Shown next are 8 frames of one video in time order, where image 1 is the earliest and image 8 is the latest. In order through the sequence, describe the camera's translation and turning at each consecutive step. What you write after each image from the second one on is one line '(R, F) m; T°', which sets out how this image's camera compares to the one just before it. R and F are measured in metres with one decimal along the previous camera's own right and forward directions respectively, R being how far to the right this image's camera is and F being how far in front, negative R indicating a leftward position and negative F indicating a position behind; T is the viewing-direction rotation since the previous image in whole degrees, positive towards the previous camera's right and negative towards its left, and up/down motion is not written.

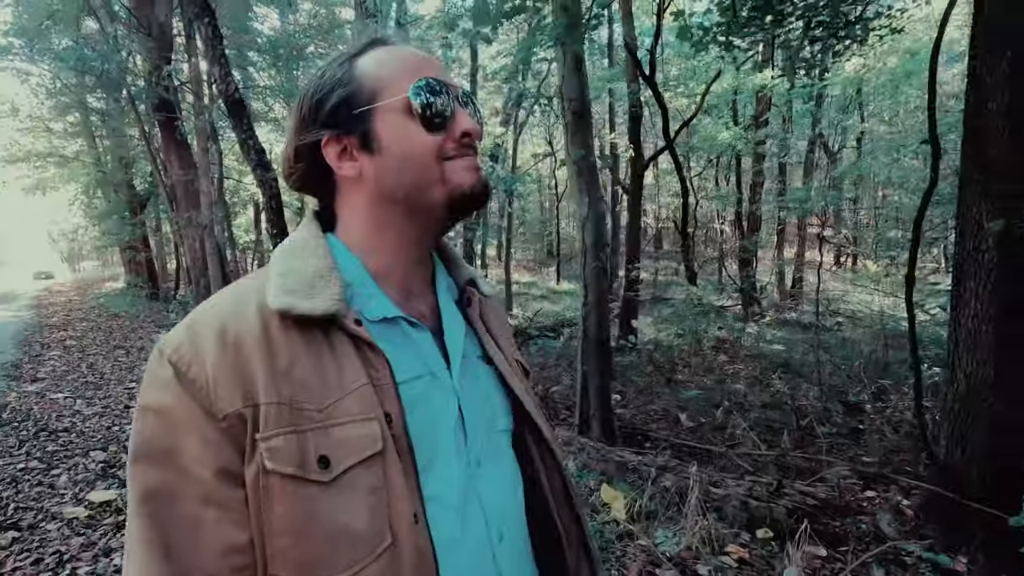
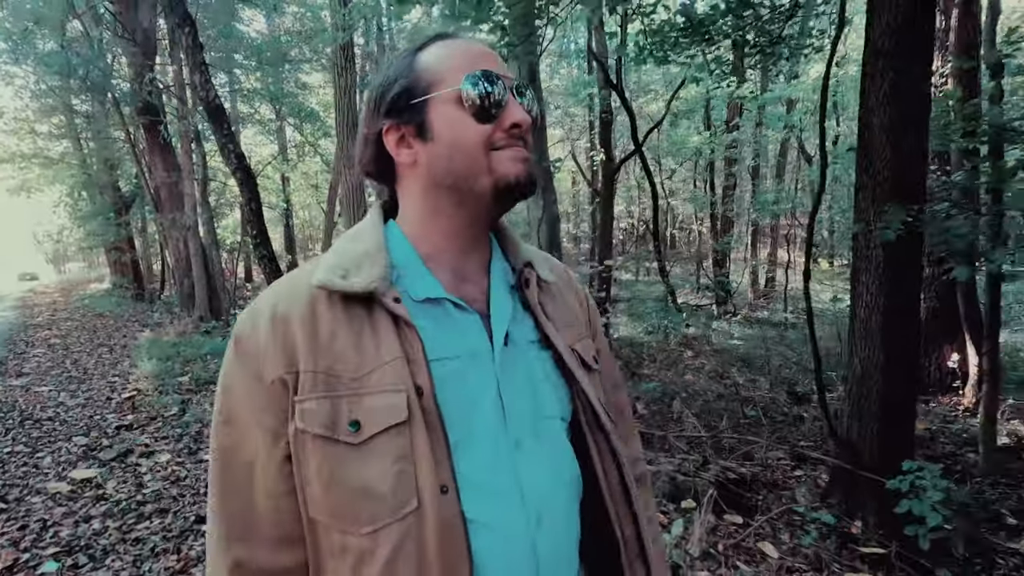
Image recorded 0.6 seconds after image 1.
(+0.3, -0.4) m; +1°
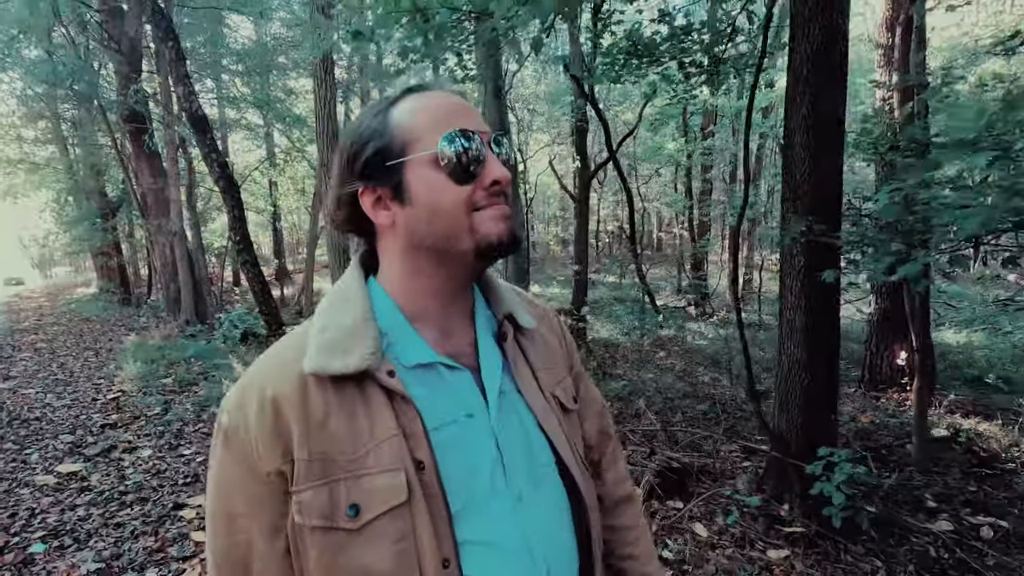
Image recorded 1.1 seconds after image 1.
(+0.3, -0.3) m; +1°
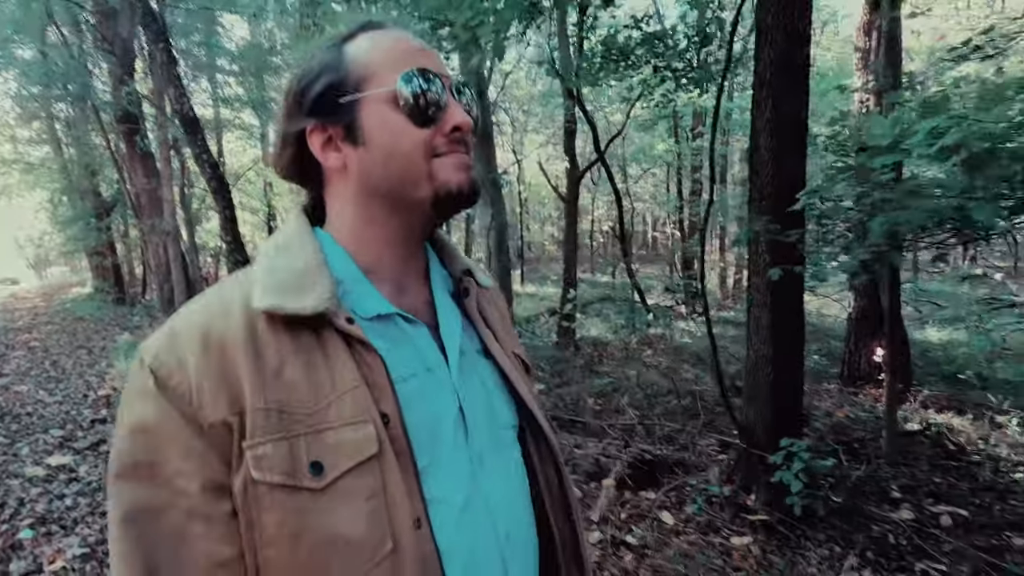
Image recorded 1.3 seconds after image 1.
(+0.2, -0.1) m; 0°
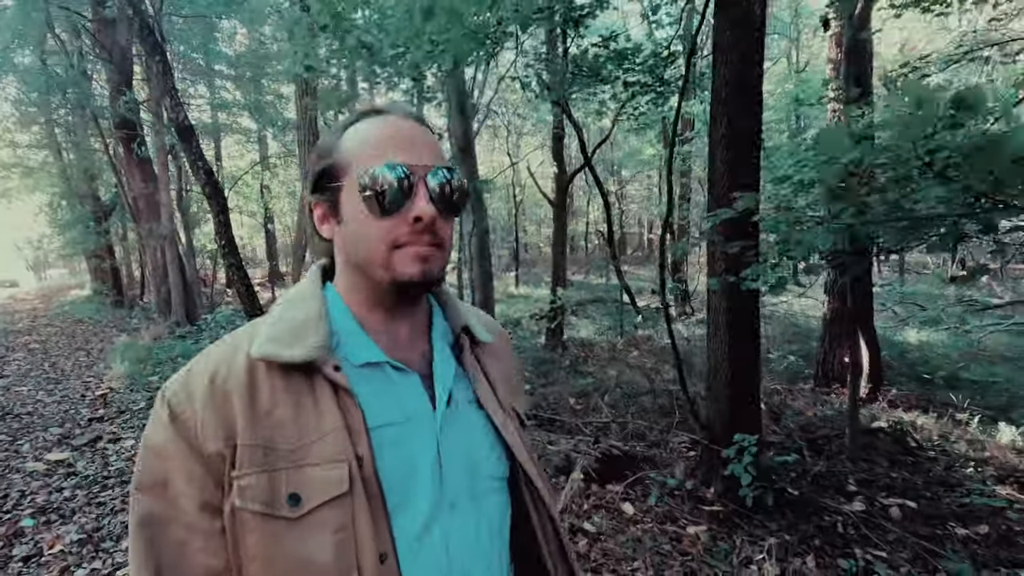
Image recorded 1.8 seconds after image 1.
(+0.2, -0.3) m; 0°
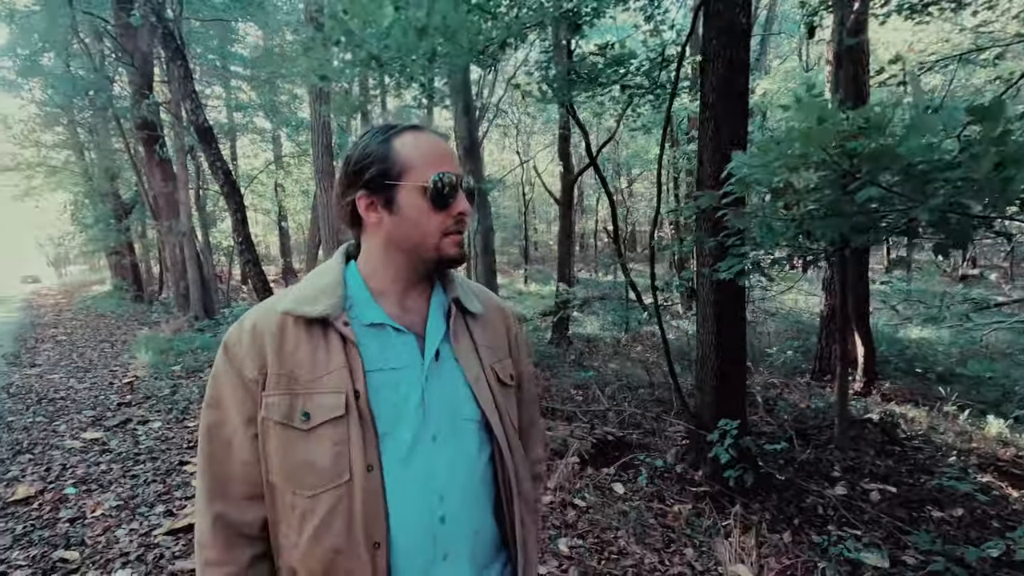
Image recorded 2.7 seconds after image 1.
(+0.1, -0.3) m; -1°
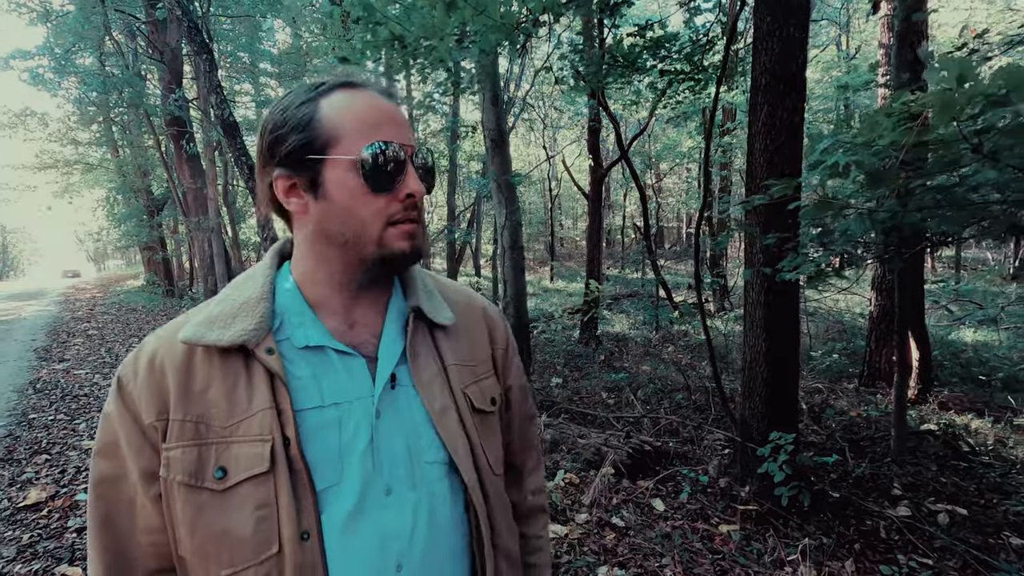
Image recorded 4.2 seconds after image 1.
(-0.1, +0.3) m; -3°
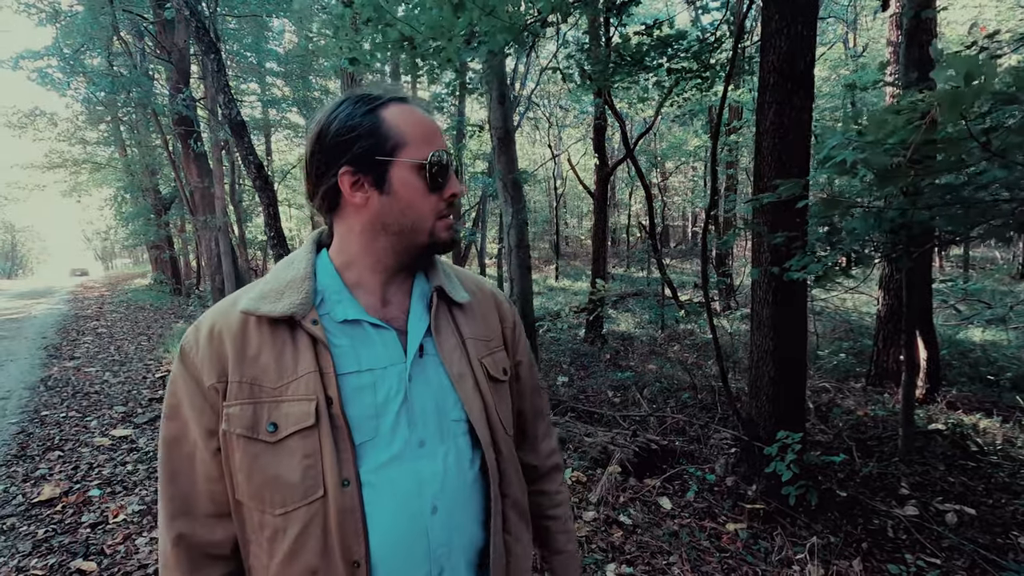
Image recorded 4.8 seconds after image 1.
(0.0, 0.0) m; 0°
